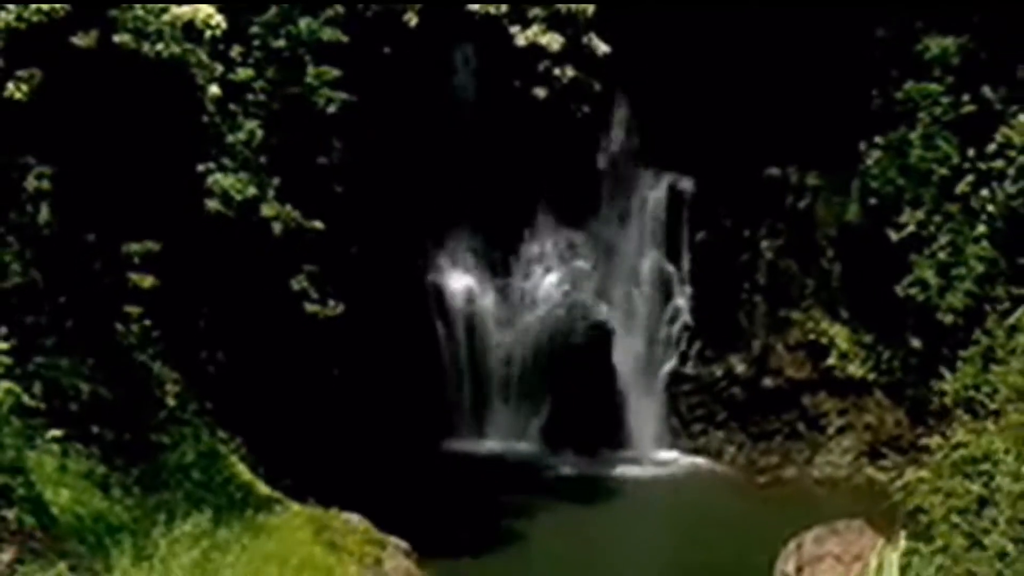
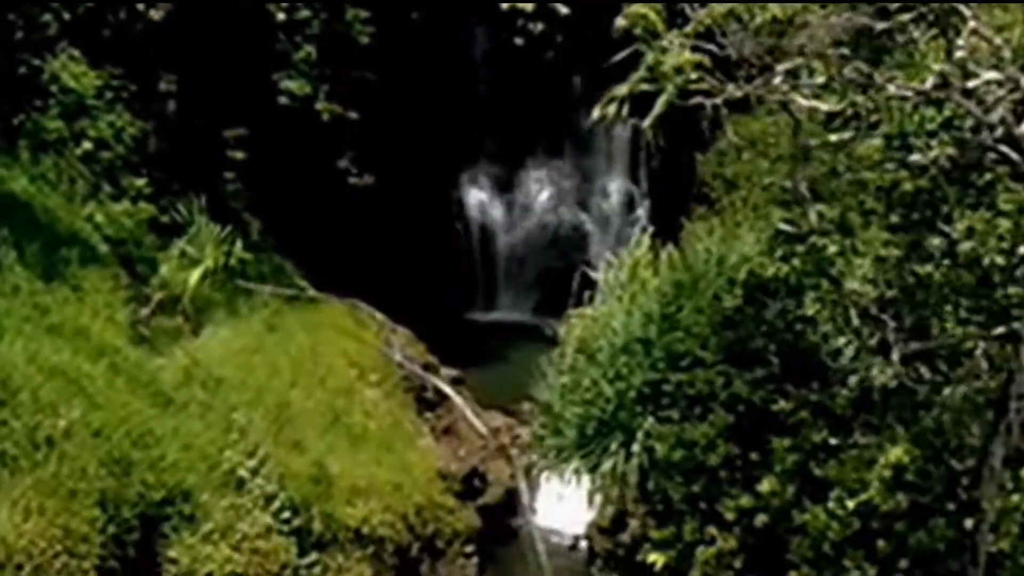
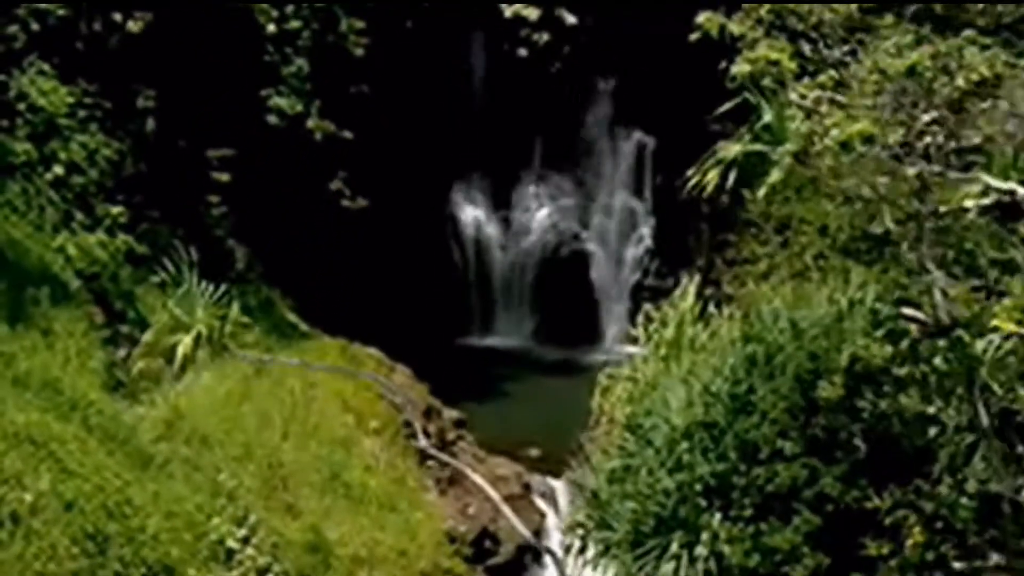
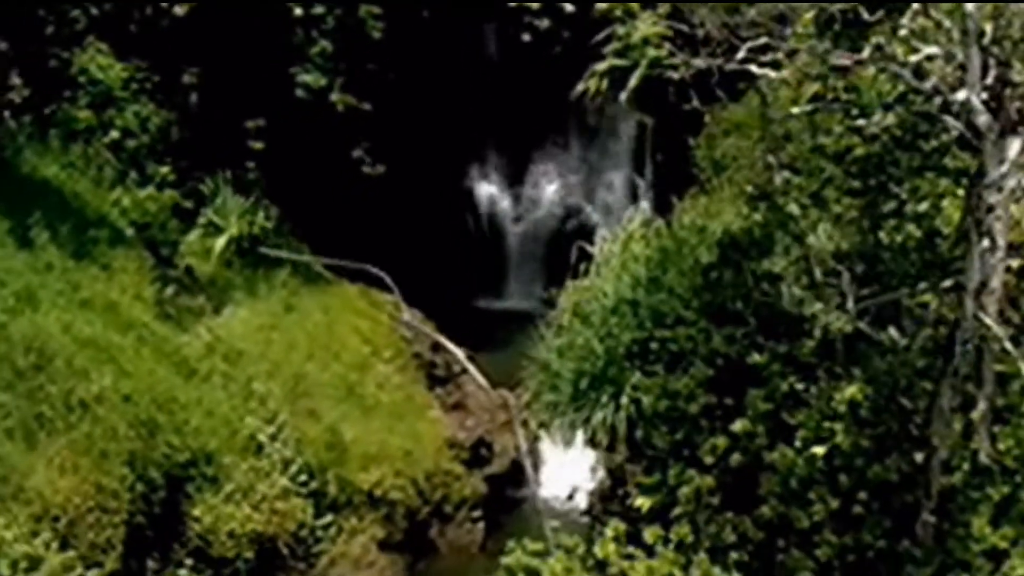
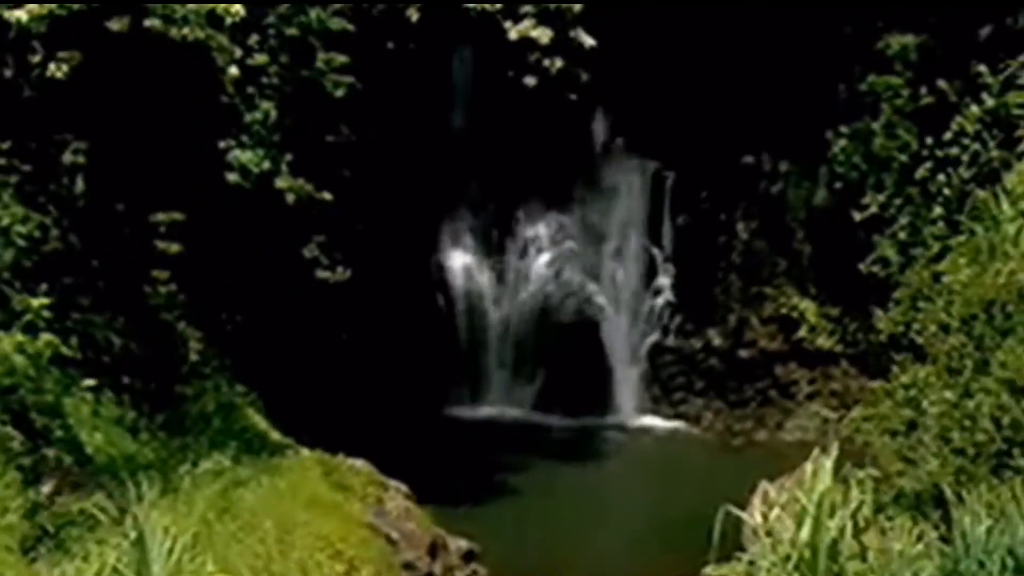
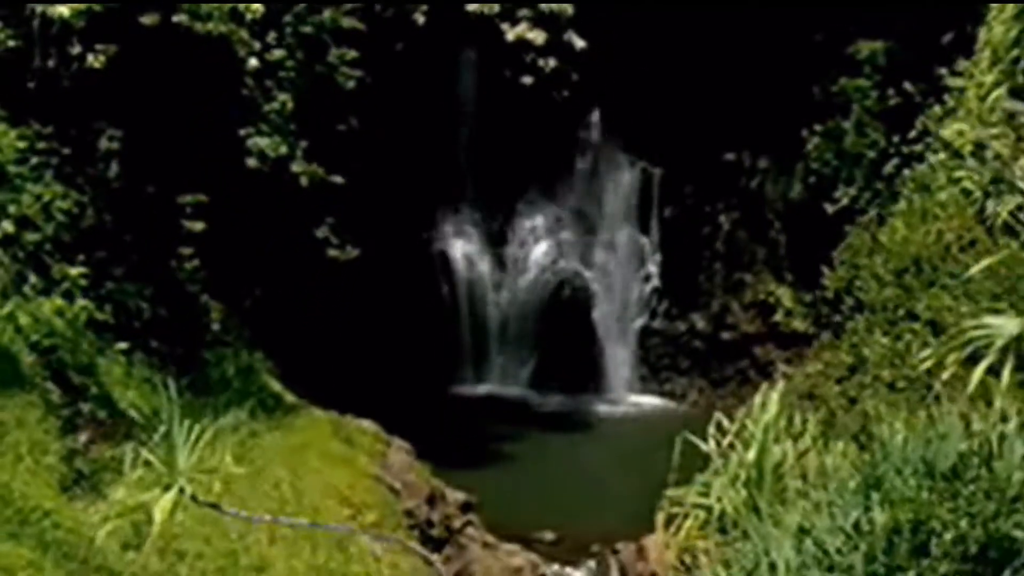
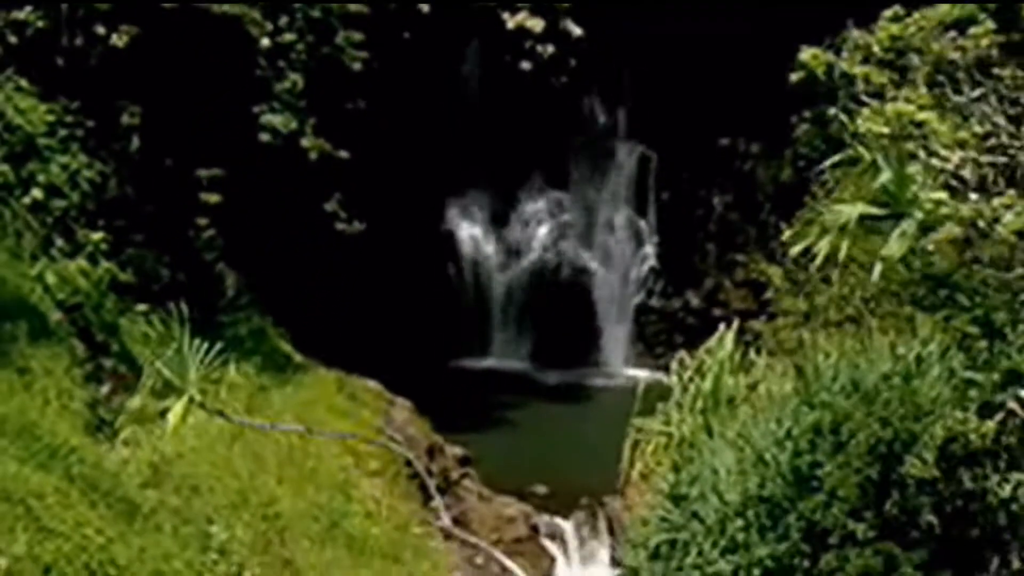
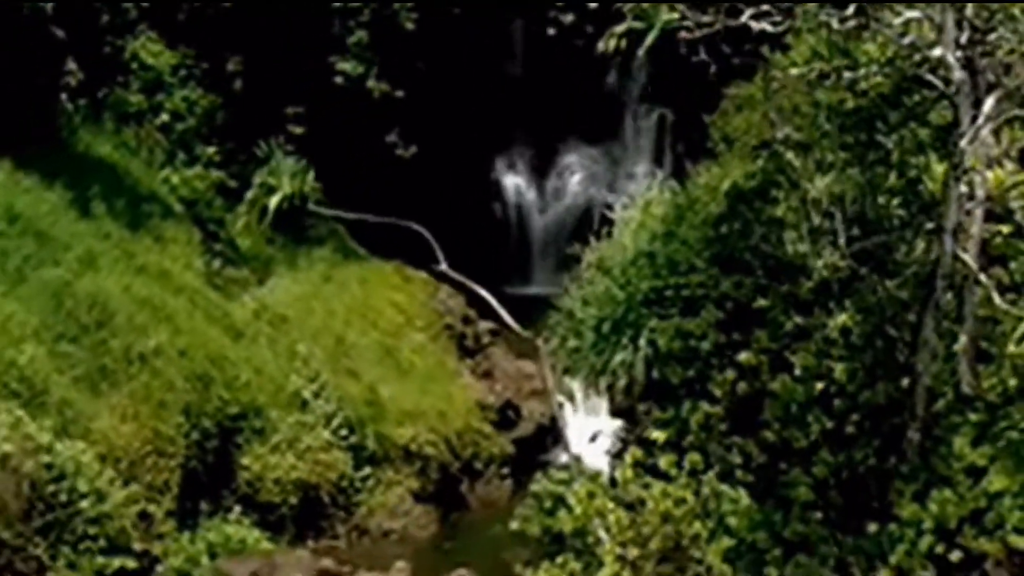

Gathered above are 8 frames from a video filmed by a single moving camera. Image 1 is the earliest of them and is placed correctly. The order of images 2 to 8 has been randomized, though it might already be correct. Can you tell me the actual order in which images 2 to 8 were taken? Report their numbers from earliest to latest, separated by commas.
5, 6, 7, 3, 2, 4, 8
